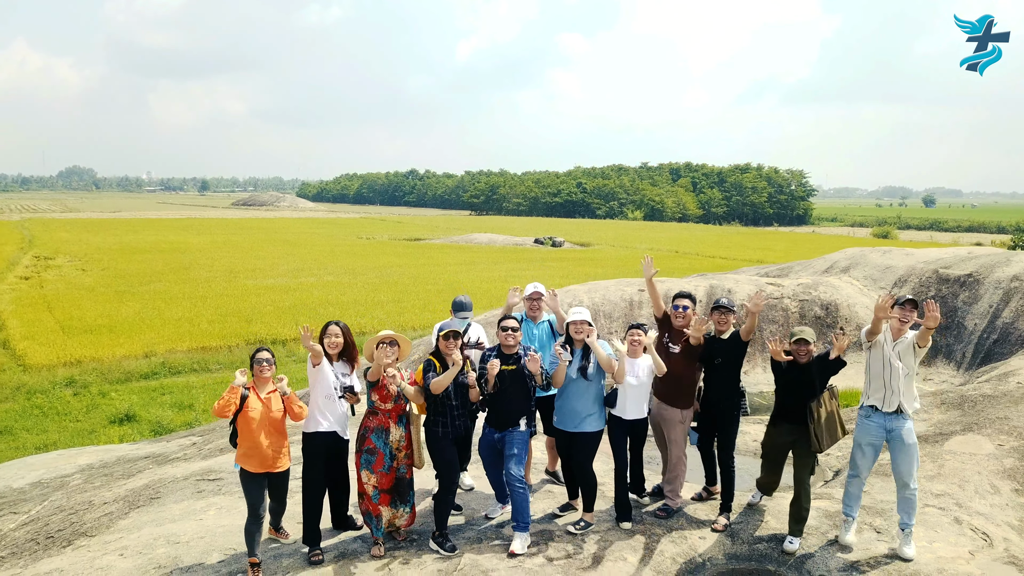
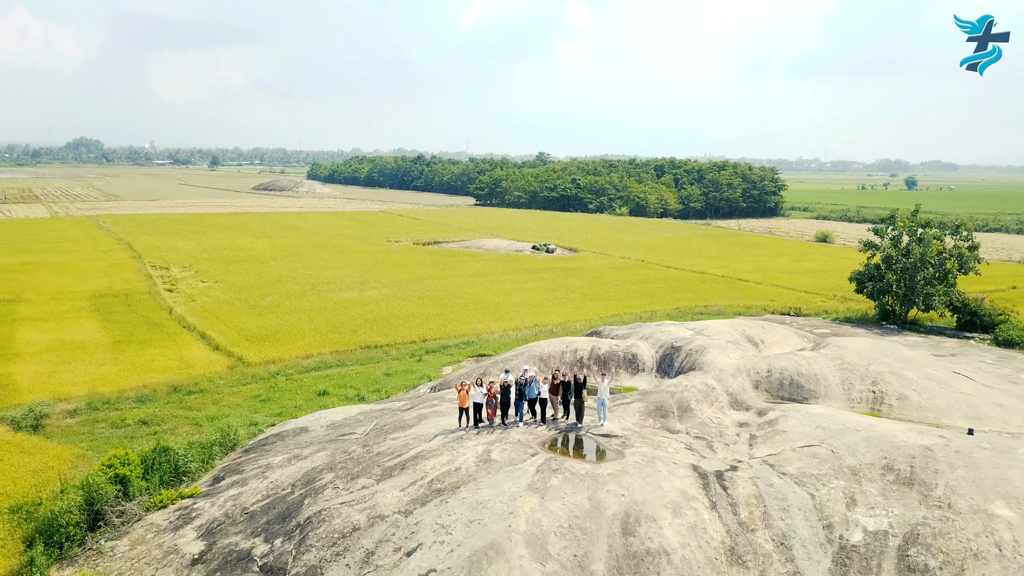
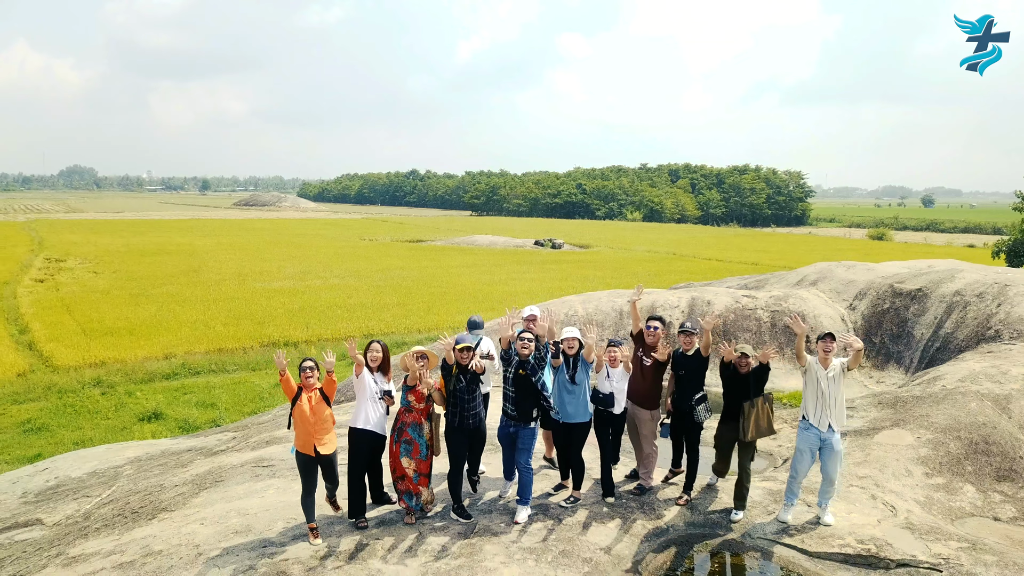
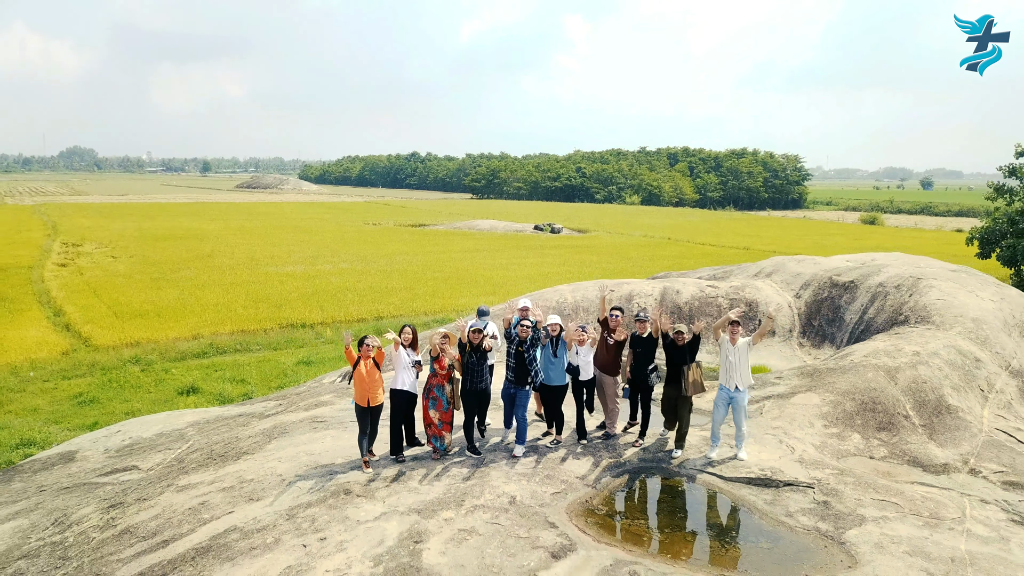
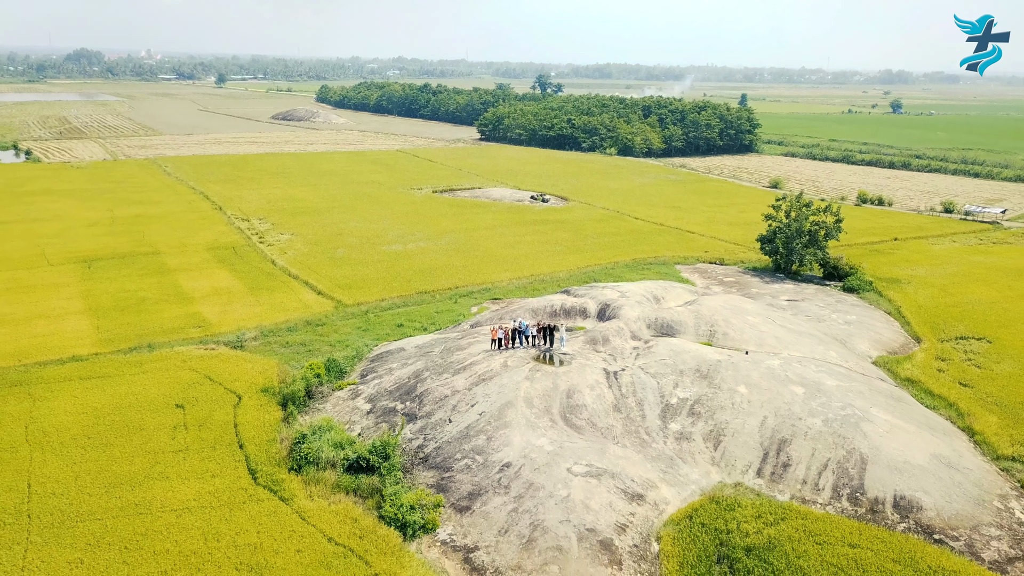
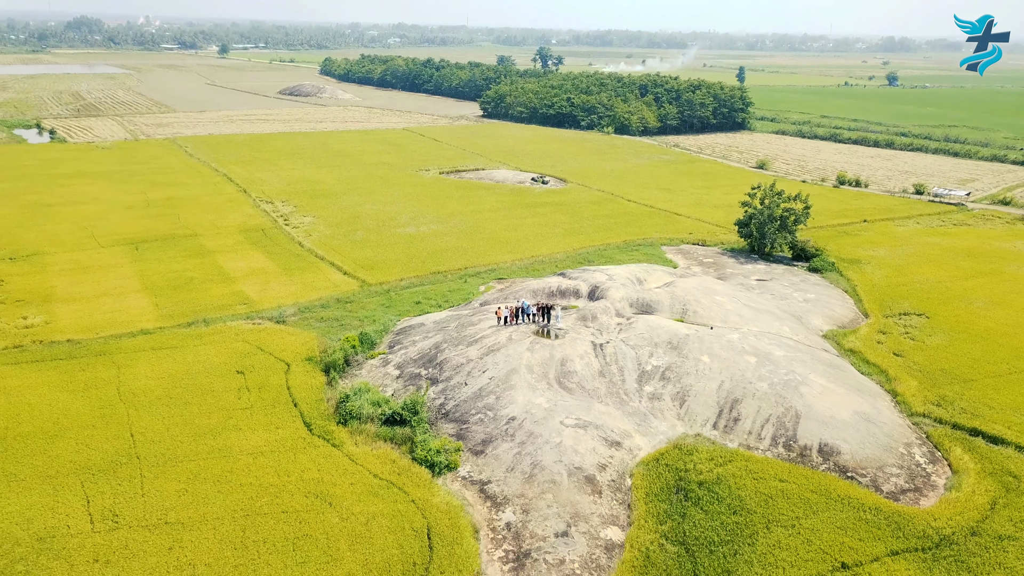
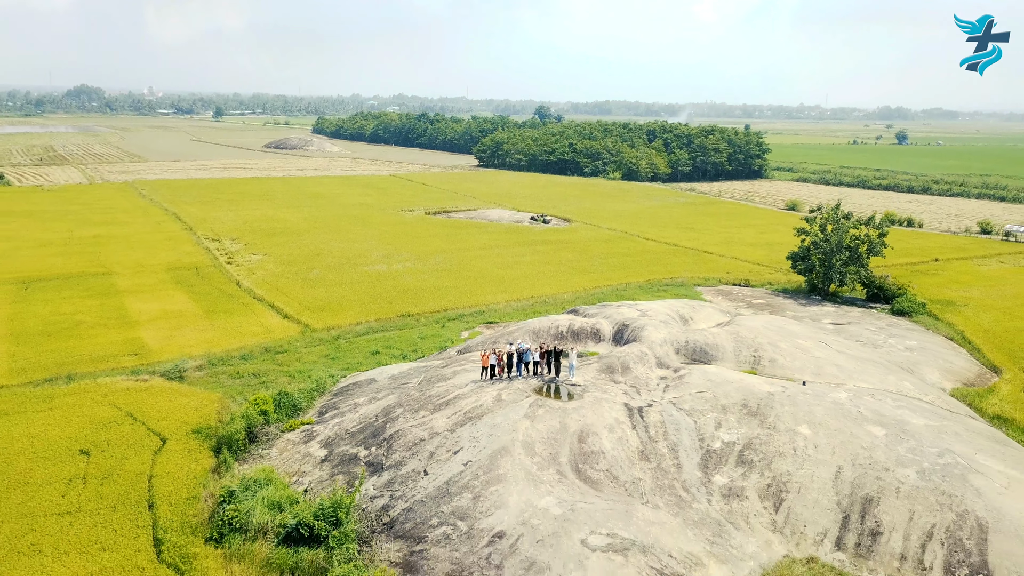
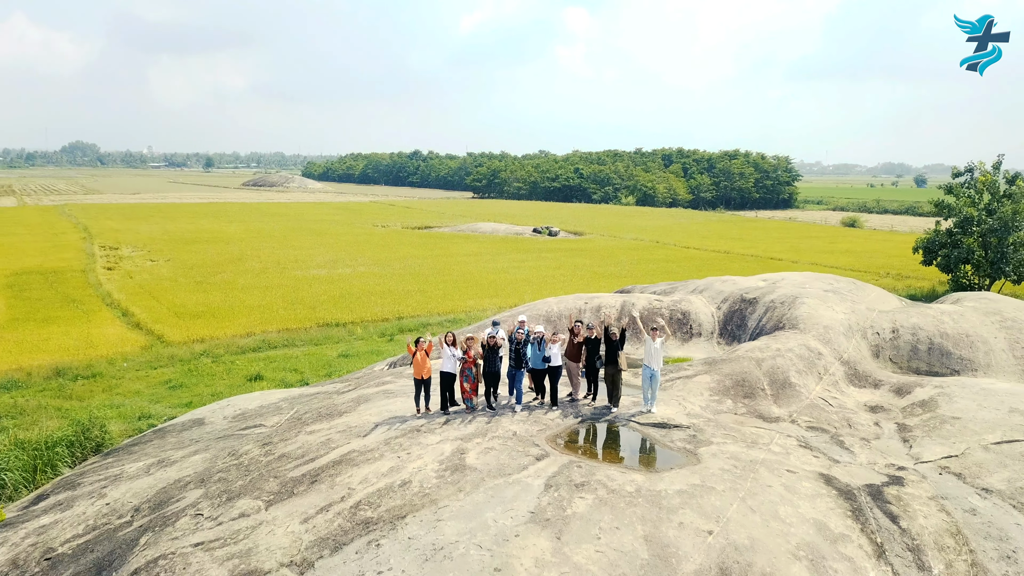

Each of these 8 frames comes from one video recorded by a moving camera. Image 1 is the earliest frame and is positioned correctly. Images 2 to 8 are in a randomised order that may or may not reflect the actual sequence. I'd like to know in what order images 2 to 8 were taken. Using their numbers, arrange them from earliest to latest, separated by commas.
3, 4, 8, 2, 7, 5, 6
